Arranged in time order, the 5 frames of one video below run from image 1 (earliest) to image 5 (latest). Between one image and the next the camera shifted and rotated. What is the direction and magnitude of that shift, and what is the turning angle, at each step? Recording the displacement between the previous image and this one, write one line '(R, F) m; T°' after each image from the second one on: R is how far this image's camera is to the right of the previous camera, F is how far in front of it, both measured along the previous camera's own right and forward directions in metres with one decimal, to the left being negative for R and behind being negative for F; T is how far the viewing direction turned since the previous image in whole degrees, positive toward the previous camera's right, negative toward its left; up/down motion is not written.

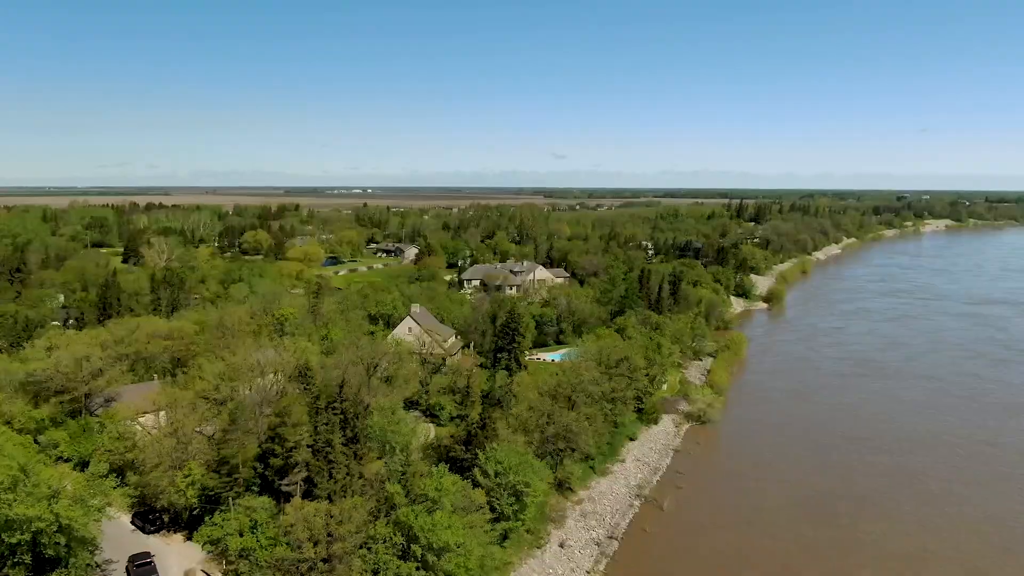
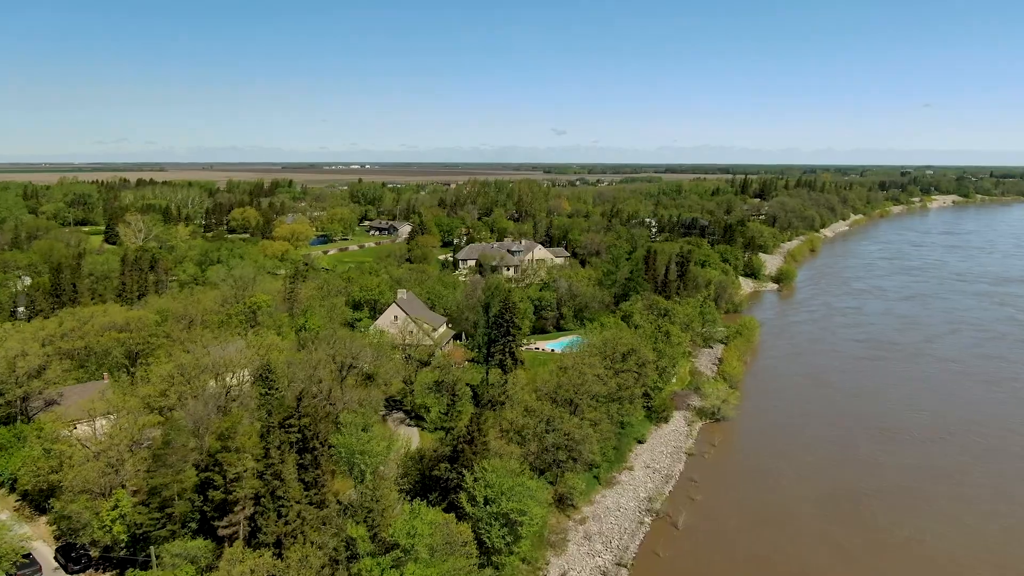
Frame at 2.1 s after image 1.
(+0.2, +3.1) m; 0°
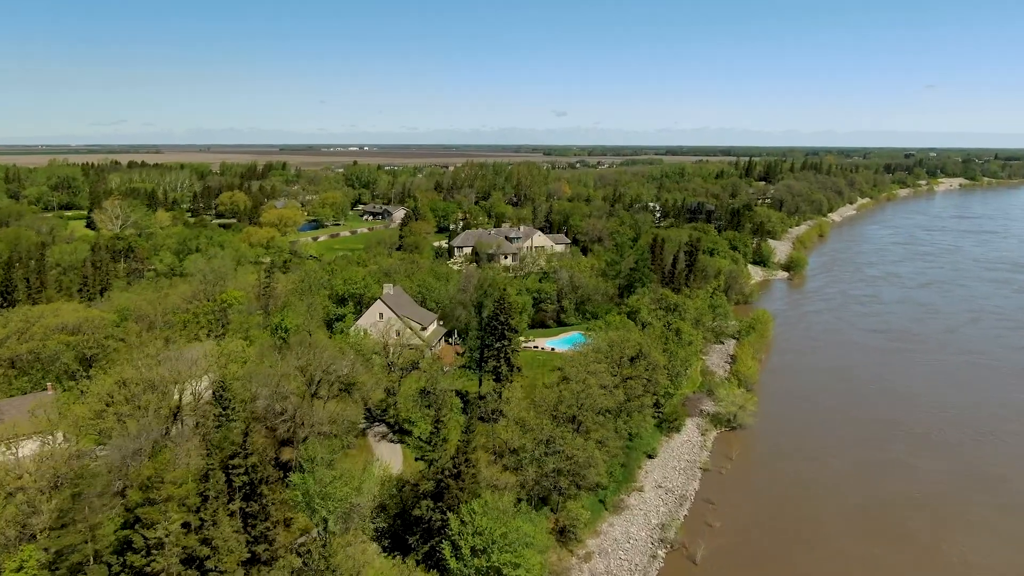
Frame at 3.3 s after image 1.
(+0.1, +2.8) m; 0°
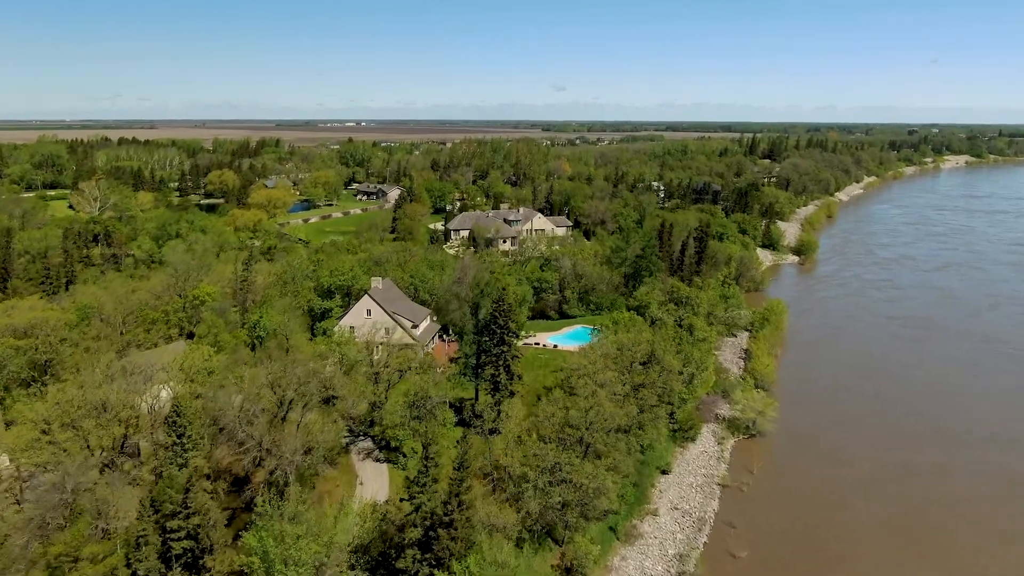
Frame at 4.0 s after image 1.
(0.0, +2.4) m; 0°
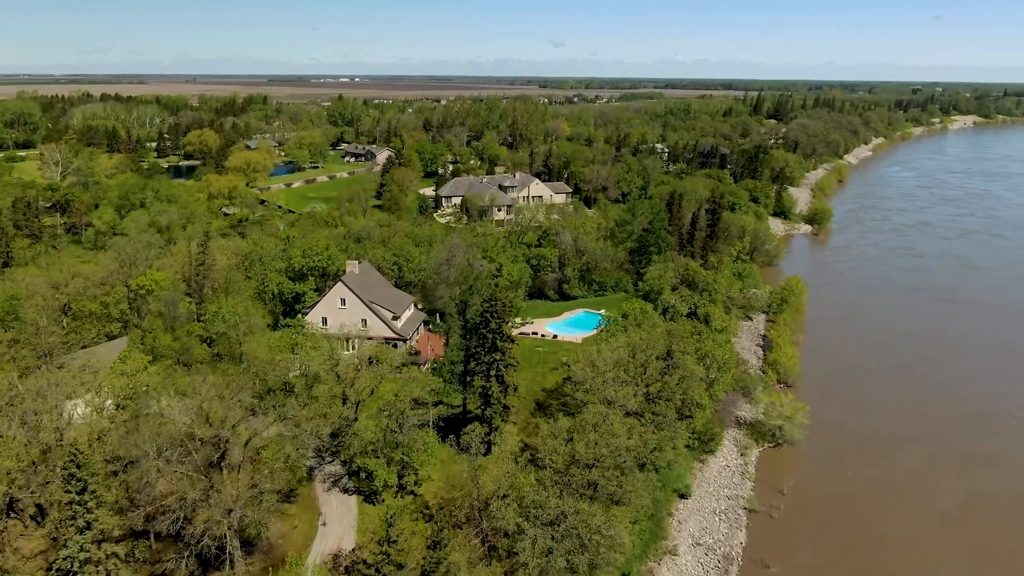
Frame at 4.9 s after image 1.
(0.0, +3.3) m; 0°
